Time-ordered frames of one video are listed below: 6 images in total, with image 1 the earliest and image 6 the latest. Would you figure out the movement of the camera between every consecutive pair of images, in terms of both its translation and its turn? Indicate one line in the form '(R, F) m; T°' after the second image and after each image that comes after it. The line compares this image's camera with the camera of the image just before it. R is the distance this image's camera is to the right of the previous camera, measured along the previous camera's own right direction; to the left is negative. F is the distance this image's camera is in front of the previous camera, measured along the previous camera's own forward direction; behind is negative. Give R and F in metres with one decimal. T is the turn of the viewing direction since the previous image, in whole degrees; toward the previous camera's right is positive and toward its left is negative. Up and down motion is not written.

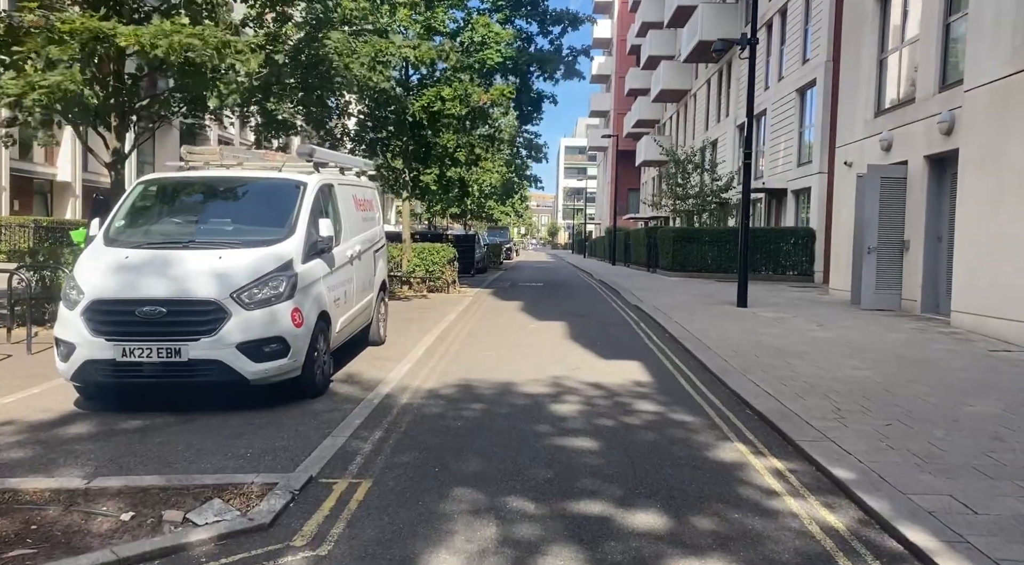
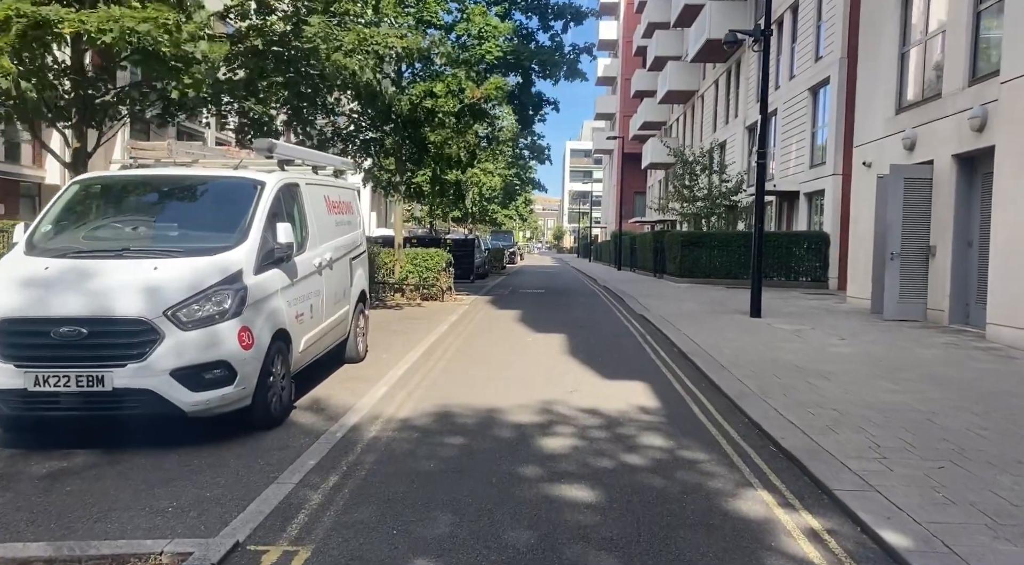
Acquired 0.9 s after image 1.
(+0.2, +0.9) m; -1°
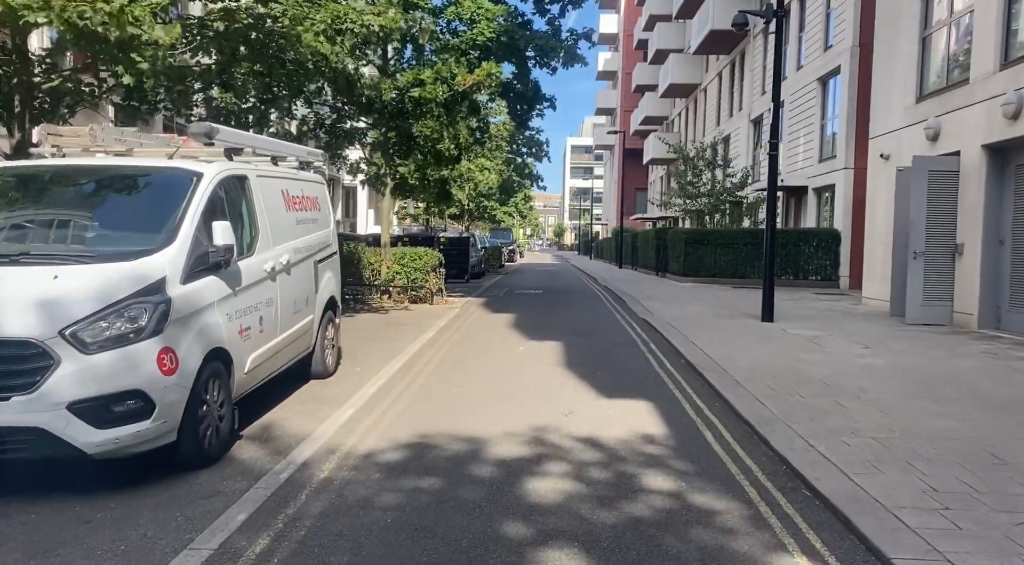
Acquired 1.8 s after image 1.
(+0.2, +1.0) m; 0°
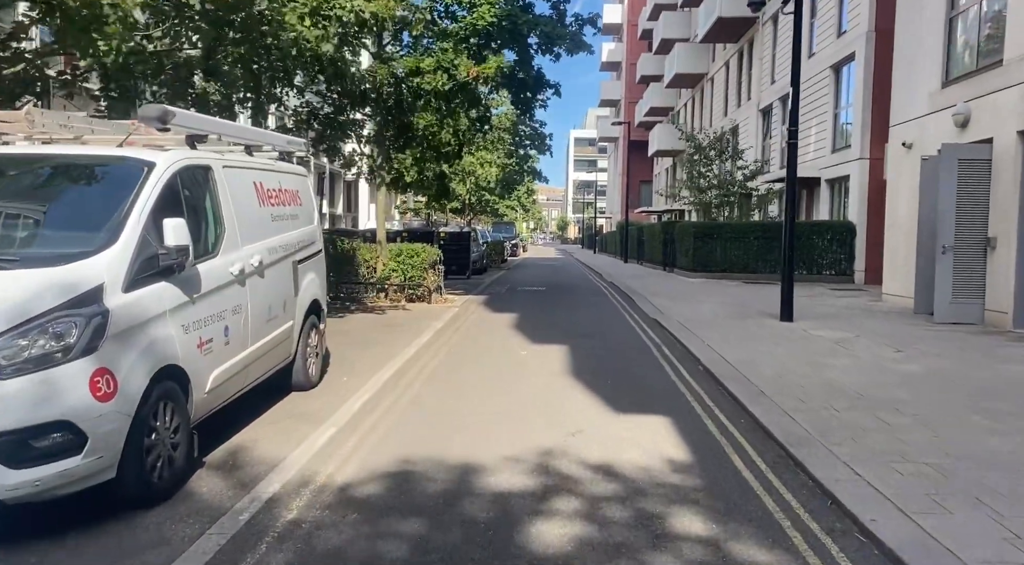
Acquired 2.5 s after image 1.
(0.0, +0.7) m; 0°
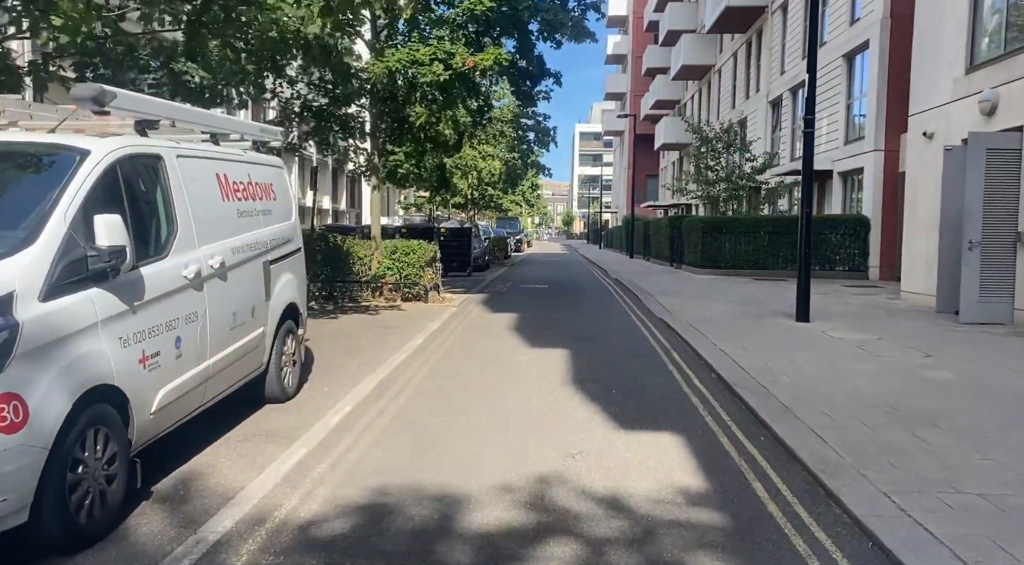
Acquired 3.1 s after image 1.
(+0.1, +0.6) m; 0°
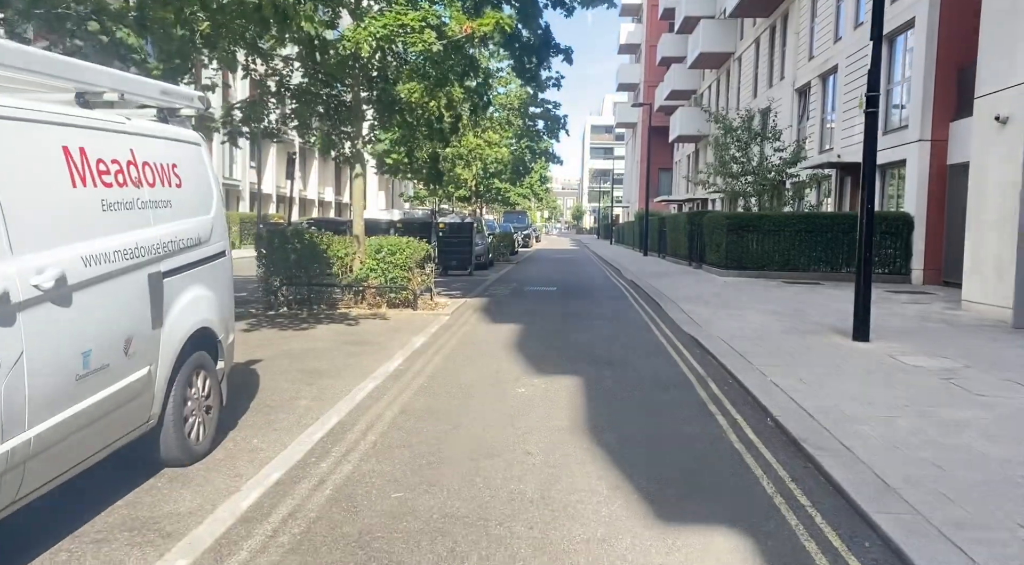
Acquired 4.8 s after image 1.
(+0.1, +1.7) m; -1°
